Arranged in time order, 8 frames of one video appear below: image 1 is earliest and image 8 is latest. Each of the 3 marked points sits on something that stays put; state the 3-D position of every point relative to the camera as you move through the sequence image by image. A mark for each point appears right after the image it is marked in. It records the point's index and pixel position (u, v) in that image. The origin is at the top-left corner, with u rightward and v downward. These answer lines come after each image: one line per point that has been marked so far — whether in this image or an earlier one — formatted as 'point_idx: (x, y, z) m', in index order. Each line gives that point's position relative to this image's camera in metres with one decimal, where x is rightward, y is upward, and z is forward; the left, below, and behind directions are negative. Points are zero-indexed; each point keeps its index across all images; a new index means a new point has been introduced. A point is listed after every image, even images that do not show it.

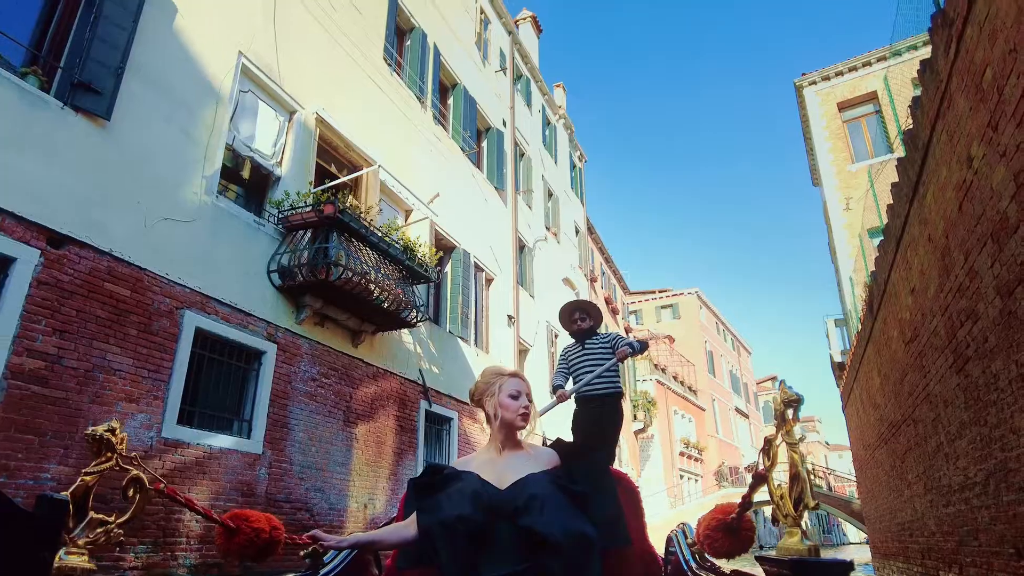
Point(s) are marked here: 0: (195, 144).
0: (-3.1, +1.4, +6.3) m
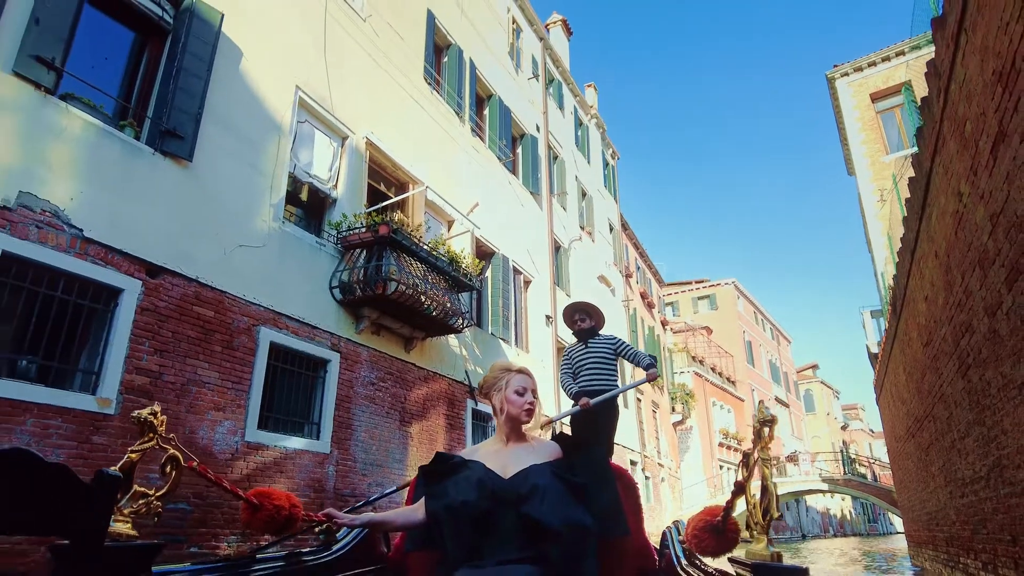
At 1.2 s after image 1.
0: (-2.7, +1.2, +7.0) m
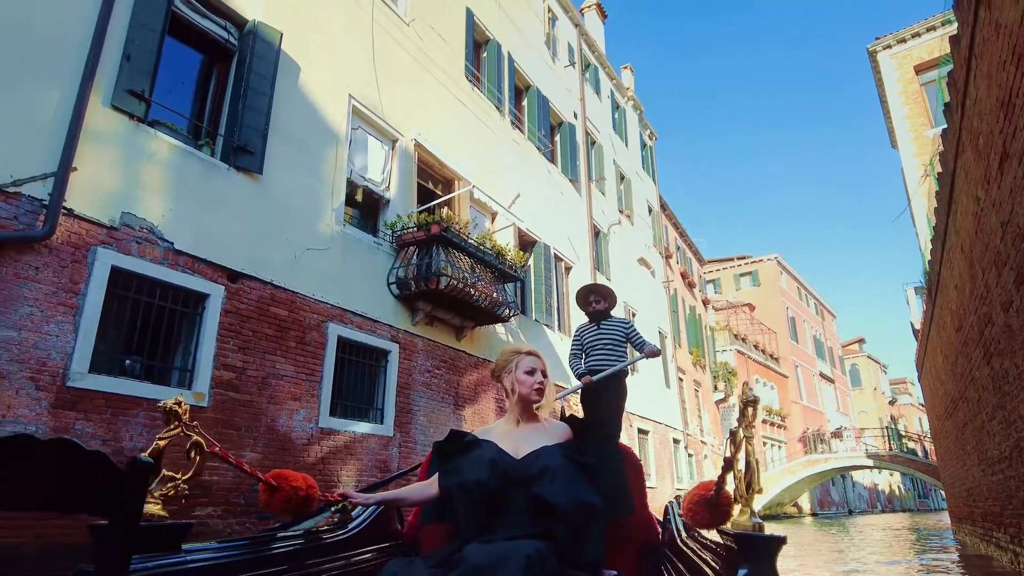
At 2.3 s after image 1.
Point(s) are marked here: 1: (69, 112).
0: (-2.2, +1.2, +7.5) m
1: (-3.6, +1.4, +5.3) m
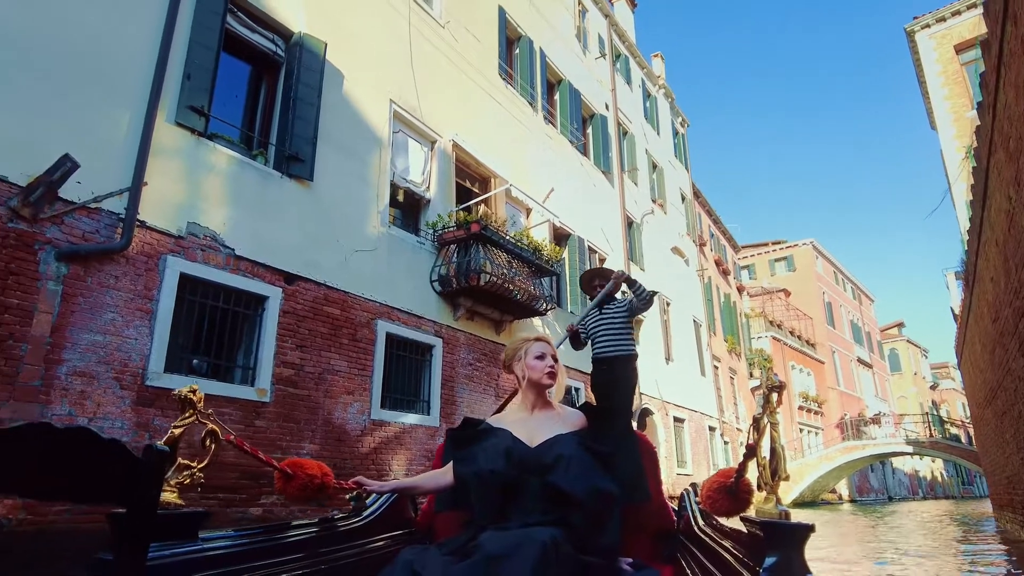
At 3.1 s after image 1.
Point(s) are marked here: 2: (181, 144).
0: (-1.7, +1.3, +7.9) m
1: (-3.3, +1.4, +5.7) m
2: (-3.0, +1.3, +6.0) m
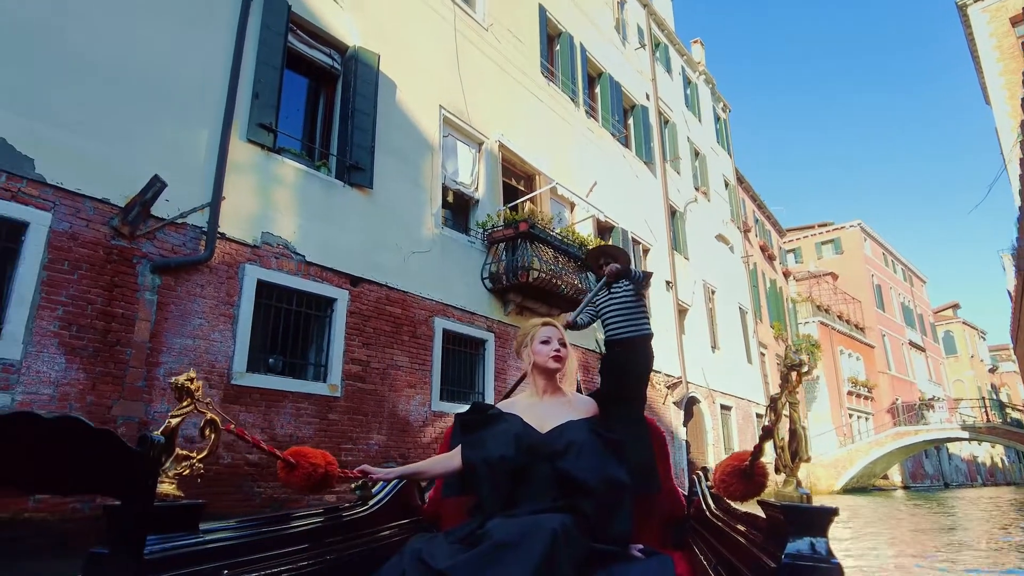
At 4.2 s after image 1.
0: (-1.2, +1.3, +8.2) m
1: (-2.8, +1.3, +6.2) m
2: (-2.6, +1.3, +6.5) m
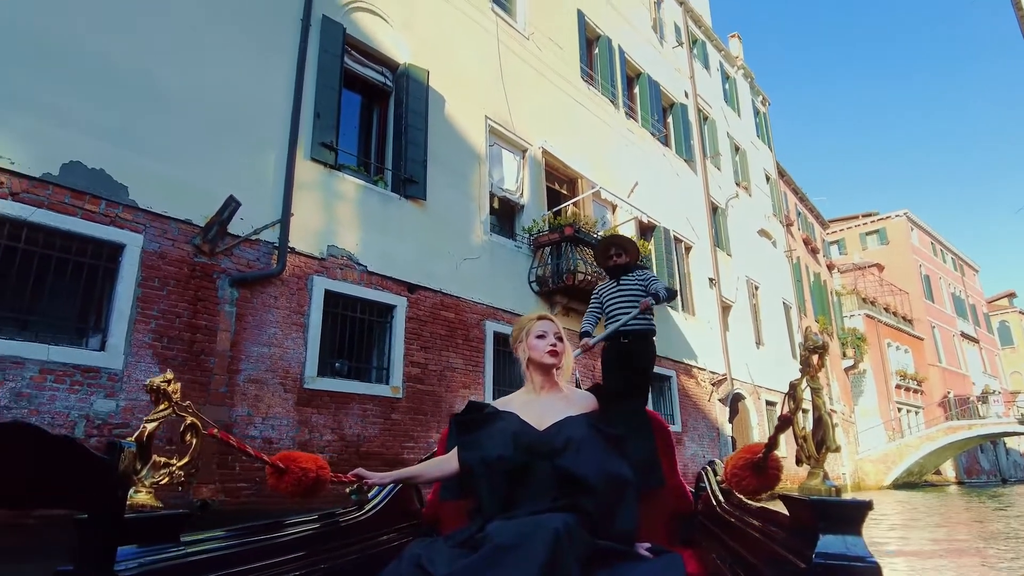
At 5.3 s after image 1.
0: (-0.6, +1.2, +8.6) m
1: (-2.3, +1.2, +6.6) m
2: (-2.1, +1.2, +6.9) m
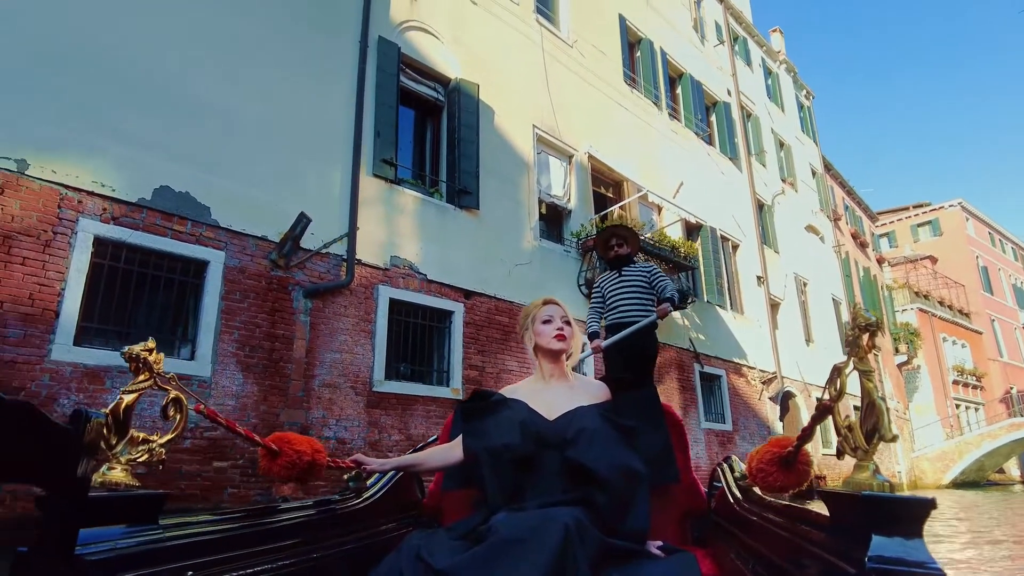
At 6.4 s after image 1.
0: (+0.1, +1.1, +8.9) m
1: (-1.8, +1.1, +7.0) m
2: (-1.5, +1.1, +7.3) m
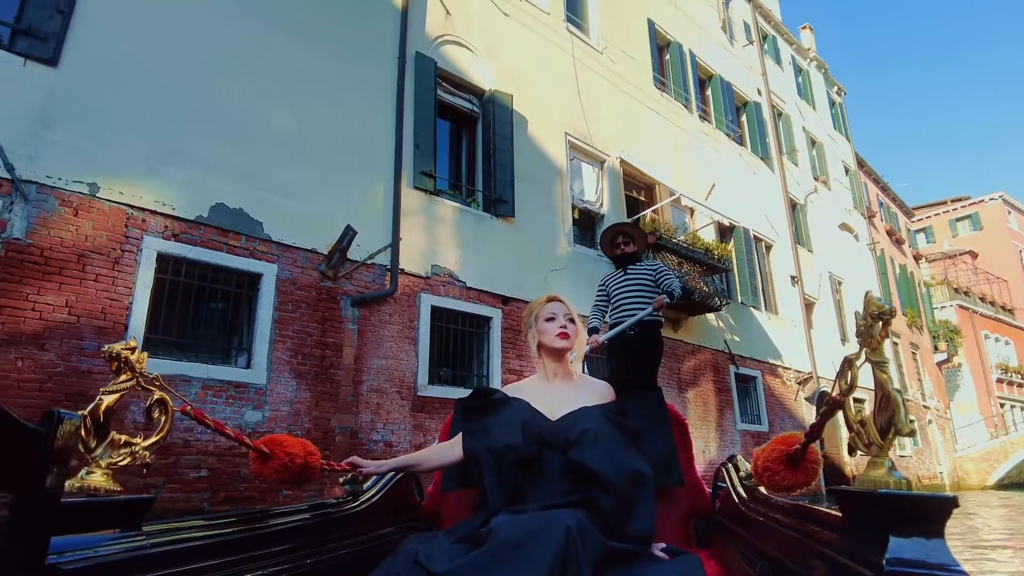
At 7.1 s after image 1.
0: (+0.6, +1.1, +9.1) m
1: (-1.4, +1.0, +7.3) m
2: (-1.1, +1.0, +7.5) m
